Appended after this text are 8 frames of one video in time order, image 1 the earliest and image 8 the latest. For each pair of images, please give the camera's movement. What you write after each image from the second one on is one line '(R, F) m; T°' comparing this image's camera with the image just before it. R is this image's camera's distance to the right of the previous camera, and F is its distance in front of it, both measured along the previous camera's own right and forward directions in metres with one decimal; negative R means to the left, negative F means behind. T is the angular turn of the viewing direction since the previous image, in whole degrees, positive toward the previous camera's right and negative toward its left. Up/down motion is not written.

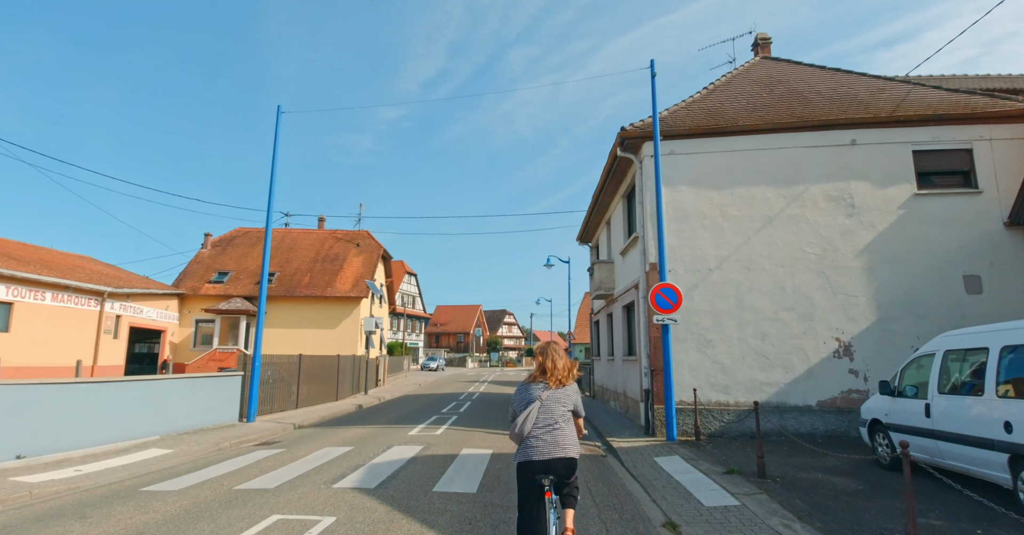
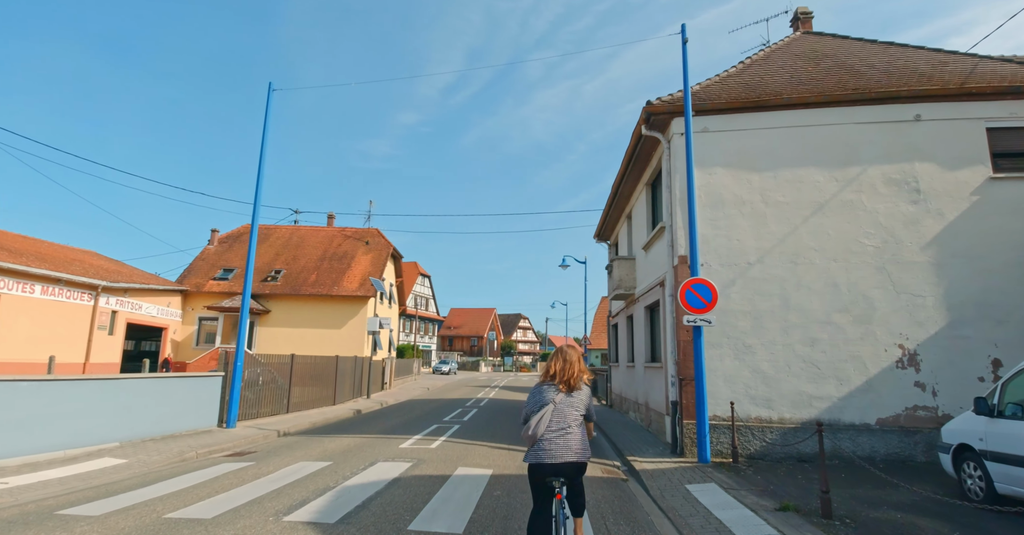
(+0.1, +1.3) m; -2°
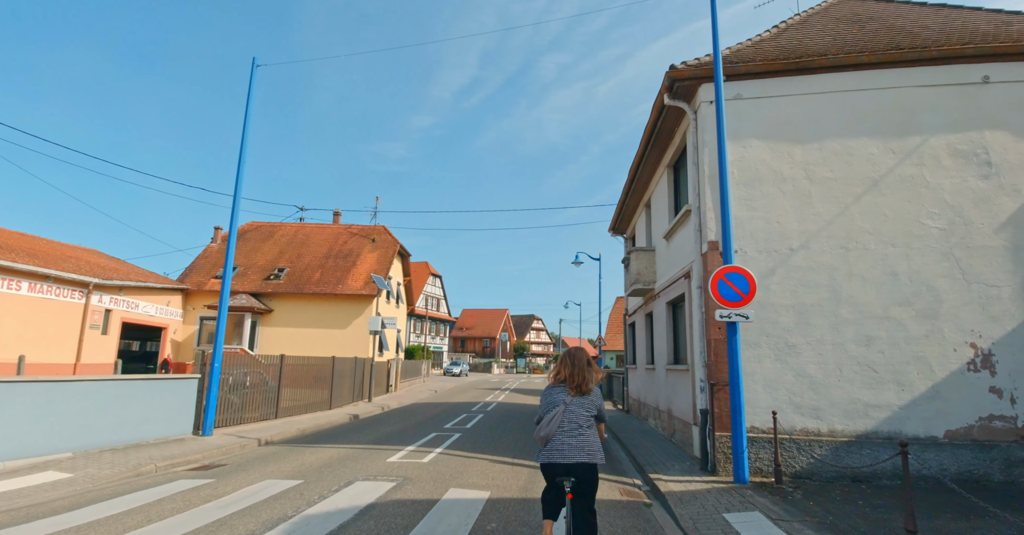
(+0.2, +1.2) m; -1°
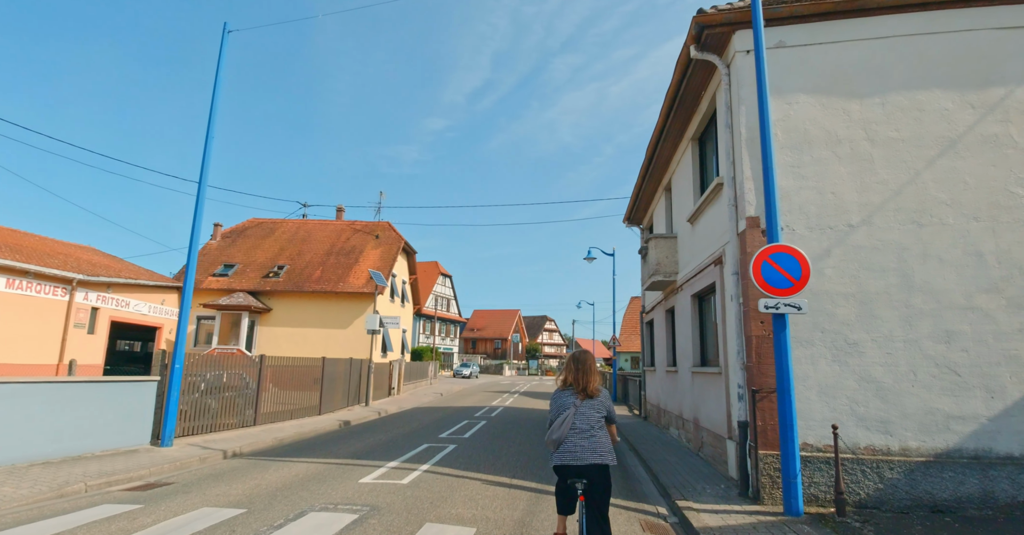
(+0.2, +1.3) m; -1°
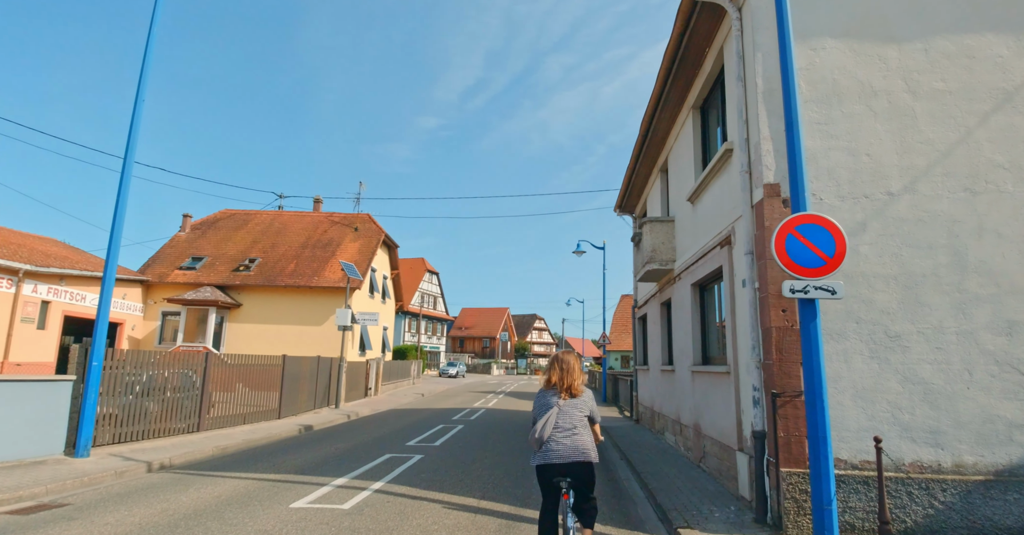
(+0.2, +1.2) m; +1°
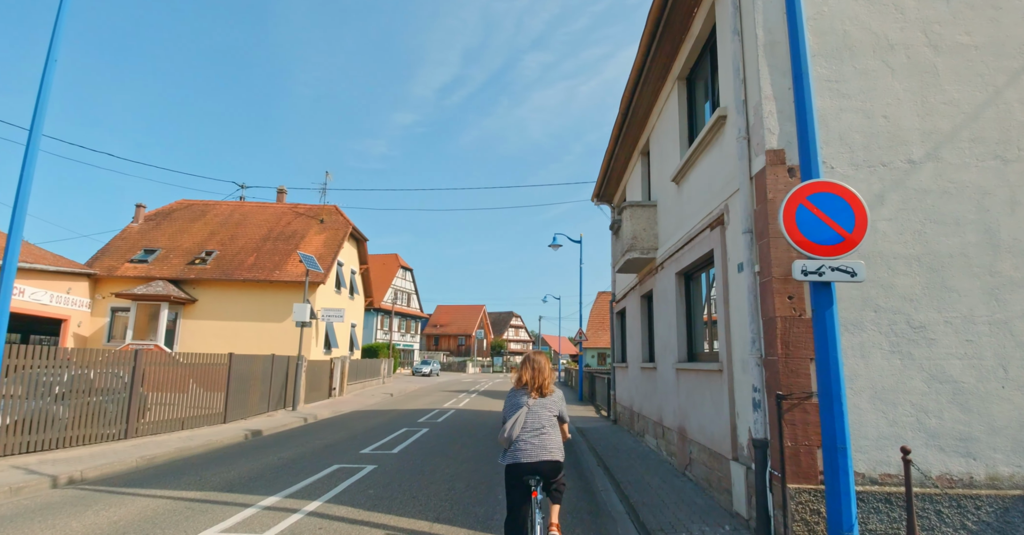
(+0.2, +0.9) m; +2°
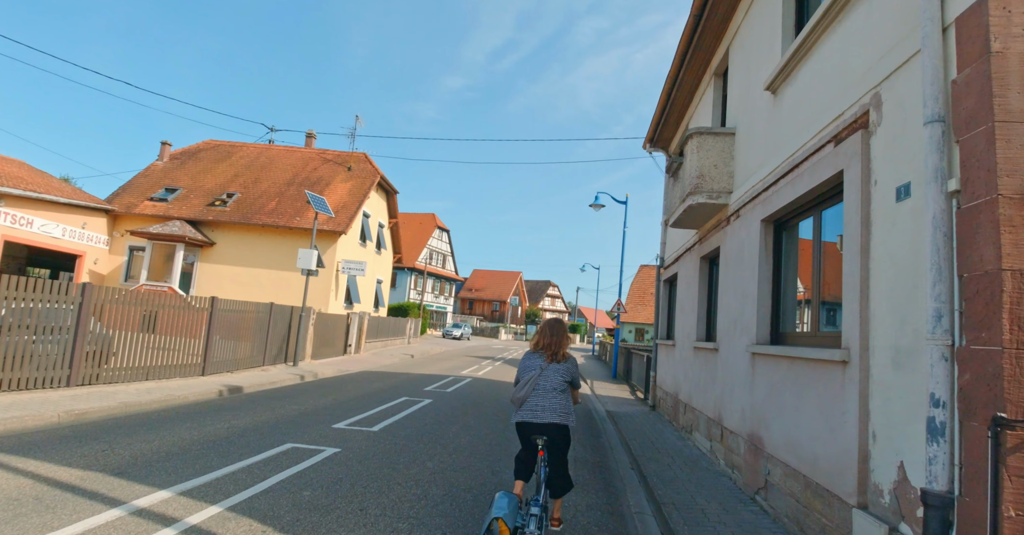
(+0.2, +2.0) m; -4°
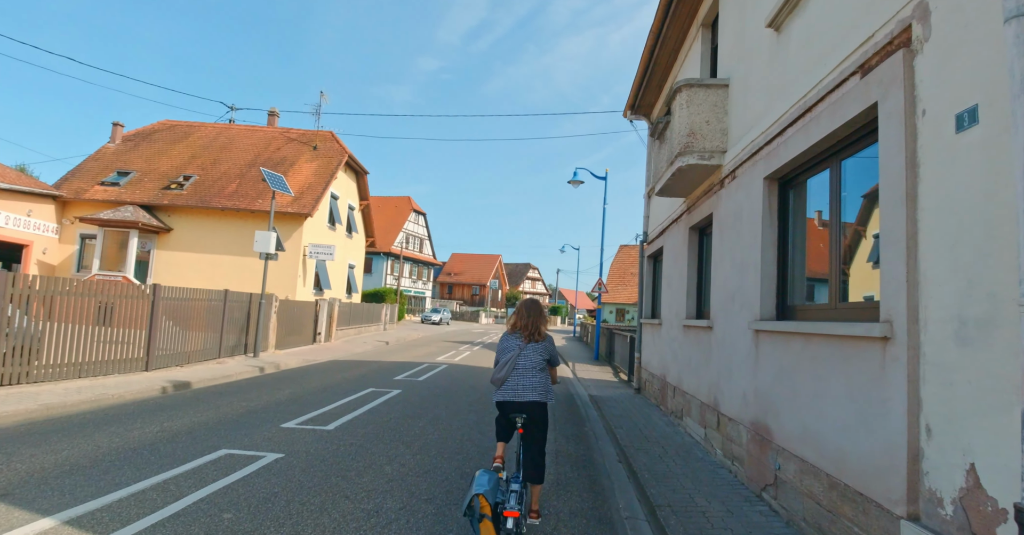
(+0.1, +0.7) m; +2°
